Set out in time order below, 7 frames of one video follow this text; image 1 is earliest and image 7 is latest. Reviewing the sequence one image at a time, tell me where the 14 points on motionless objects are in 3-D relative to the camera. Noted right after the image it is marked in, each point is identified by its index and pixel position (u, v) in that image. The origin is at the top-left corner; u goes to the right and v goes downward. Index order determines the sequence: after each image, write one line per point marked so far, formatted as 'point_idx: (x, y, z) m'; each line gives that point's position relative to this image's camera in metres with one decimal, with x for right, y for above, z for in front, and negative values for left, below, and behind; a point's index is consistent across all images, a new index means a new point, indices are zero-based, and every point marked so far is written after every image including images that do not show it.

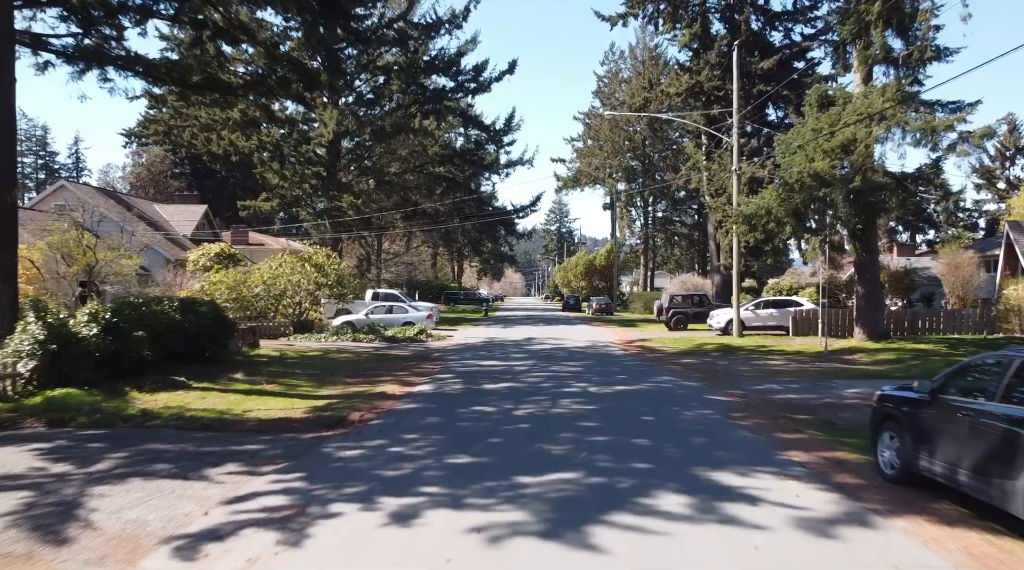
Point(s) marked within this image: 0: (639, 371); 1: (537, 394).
0: (+2.7, -1.9, +19.3) m
1: (+0.4, -1.8, +14.9) m
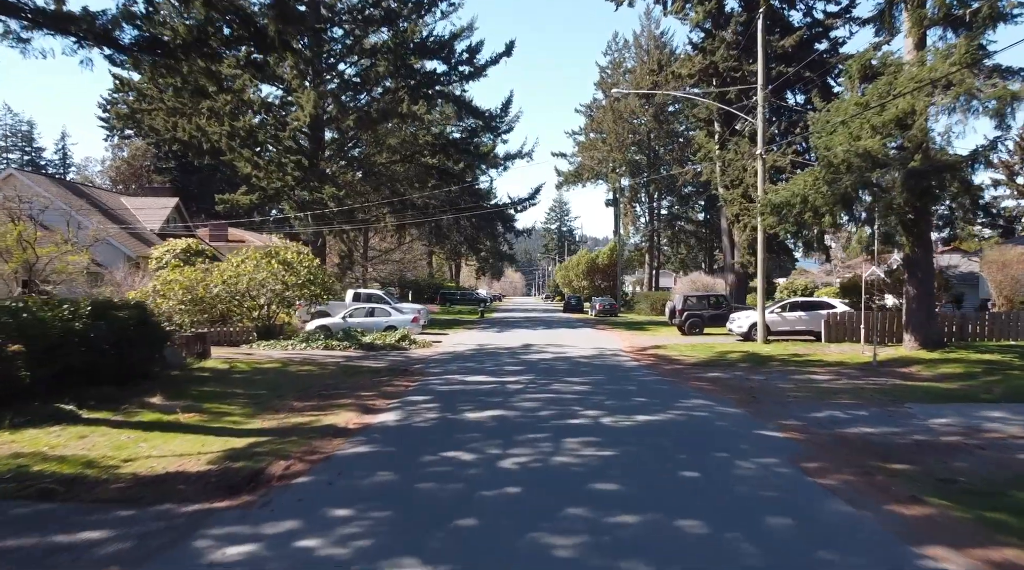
0: (+2.6, -1.8, +15.6) m
1: (+0.3, -1.8, +11.3) m
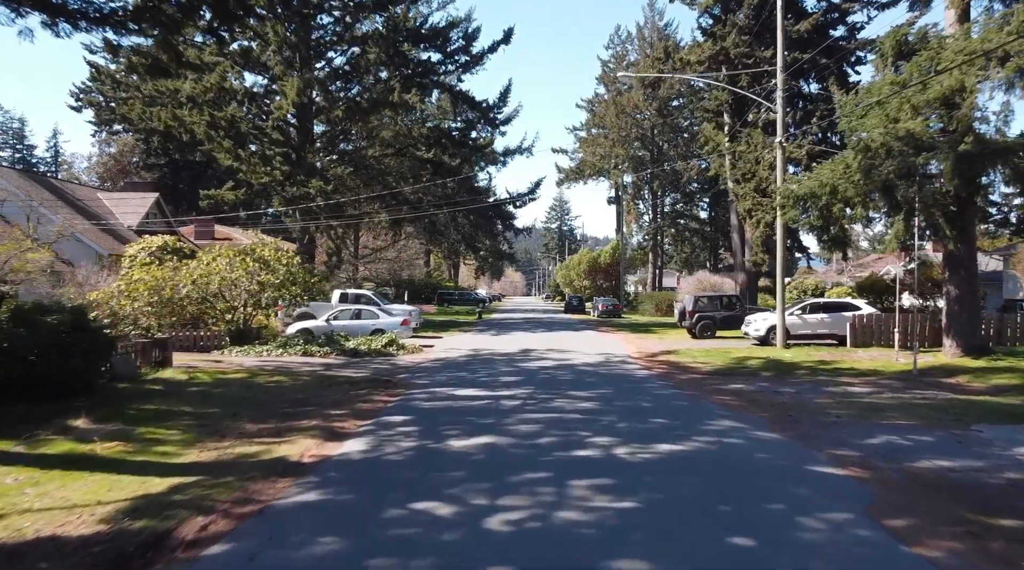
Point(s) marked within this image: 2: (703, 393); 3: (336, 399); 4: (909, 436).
0: (+2.5, -1.8, +13.4) m
1: (+0.2, -1.8, +9.1) m
2: (+3.4, -1.9, +15.8) m
3: (-2.9, -1.9, +14.9) m
4: (+5.1, -1.9, +11.4) m
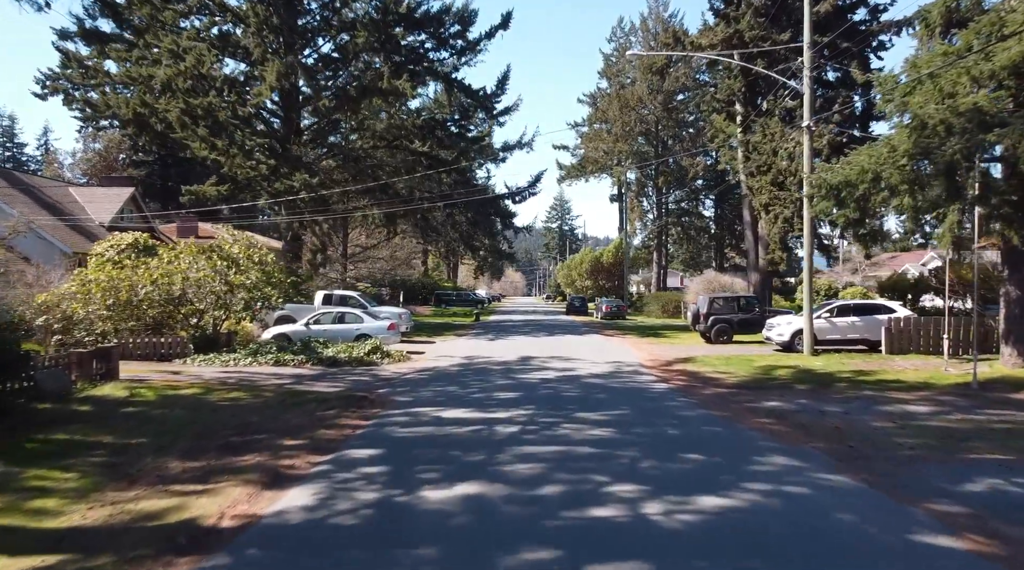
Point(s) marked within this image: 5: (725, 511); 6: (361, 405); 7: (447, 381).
0: (+2.5, -1.9, +10.9) m
1: (+0.2, -1.8, +6.5) m
2: (+3.3, -1.9, +13.3) m
3: (-3.0, -1.9, +12.4) m
4: (+5.0, -1.9, +8.9) m
5: (+1.7, -1.8, +7.3) m
6: (-2.4, -1.9, +14.2) m
7: (-1.3, -1.9, +17.5) m
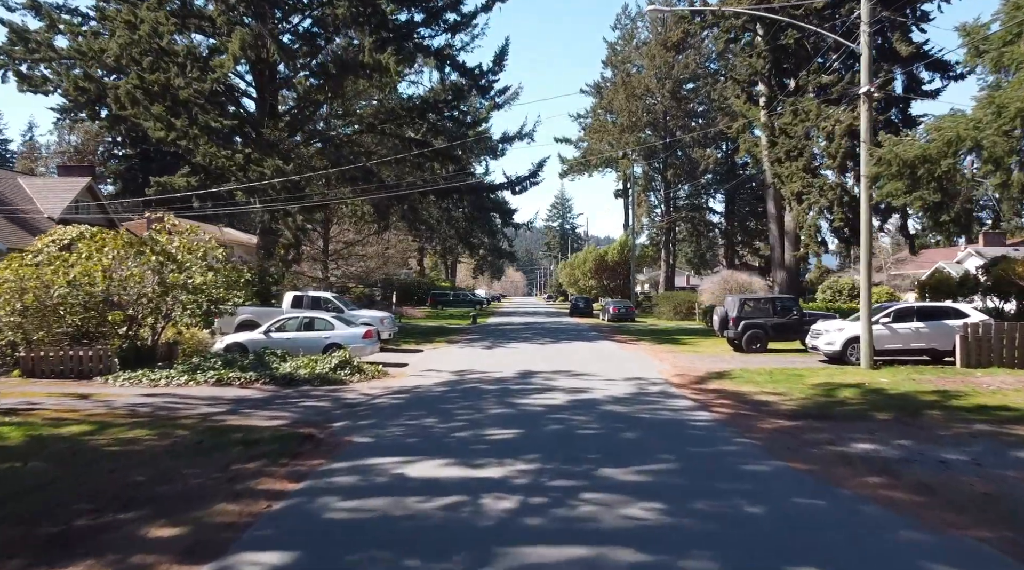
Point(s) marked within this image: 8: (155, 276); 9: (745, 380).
0: (+2.4, -1.8, +7.0) m
1: (+0.1, -1.8, +2.7) m
2: (+3.3, -1.9, +9.4) m
3: (-3.0, -1.9, +8.5) m
4: (+5.0, -1.9, +5.0) m
5: (+1.7, -1.9, +3.4) m
6: (-2.4, -1.9, +10.3) m
7: (-1.3, -1.9, +13.6) m
8: (-7.3, +0.2, +18.5) m
9: (+4.7, -1.9, +18.0) m
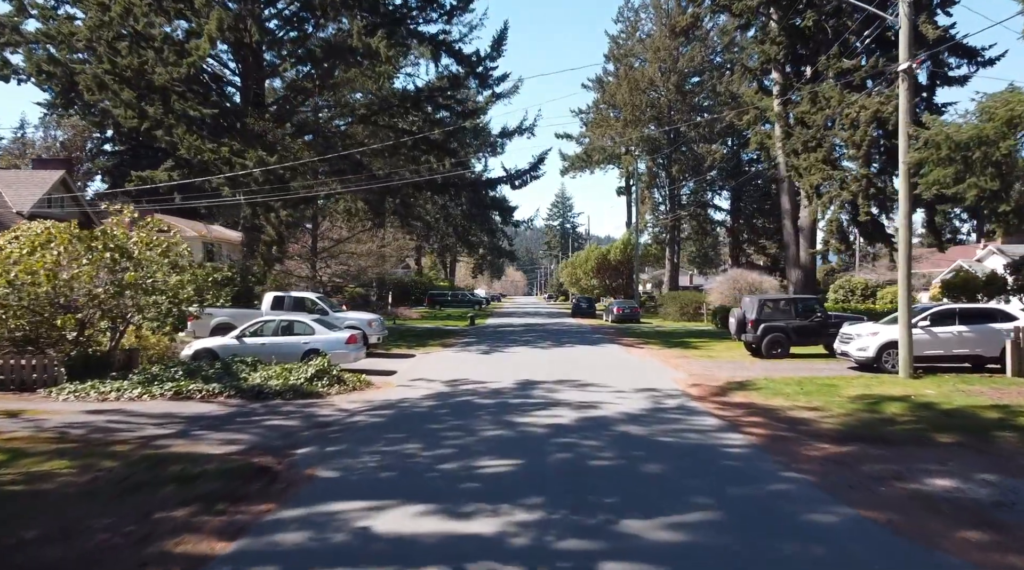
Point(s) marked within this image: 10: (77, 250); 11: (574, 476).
0: (+2.4, -1.8, +5.0) m
1: (+0.1, -1.8, +0.7) m
2: (+3.3, -1.9, +7.5) m
3: (-3.1, -1.9, +6.6) m
4: (+5.0, -1.9, +3.1) m
5: (+1.7, -1.9, +1.5) m
6: (-2.5, -1.9, +8.4) m
7: (-1.3, -1.9, +11.7) m
8: (-7.3, +0.2, +16.5) m
9: (+4.6, -1.9, +16.0) m
10: (-7.8, +0.6, +16.3) m
11: (+0.6, -1.9, +8.8) m
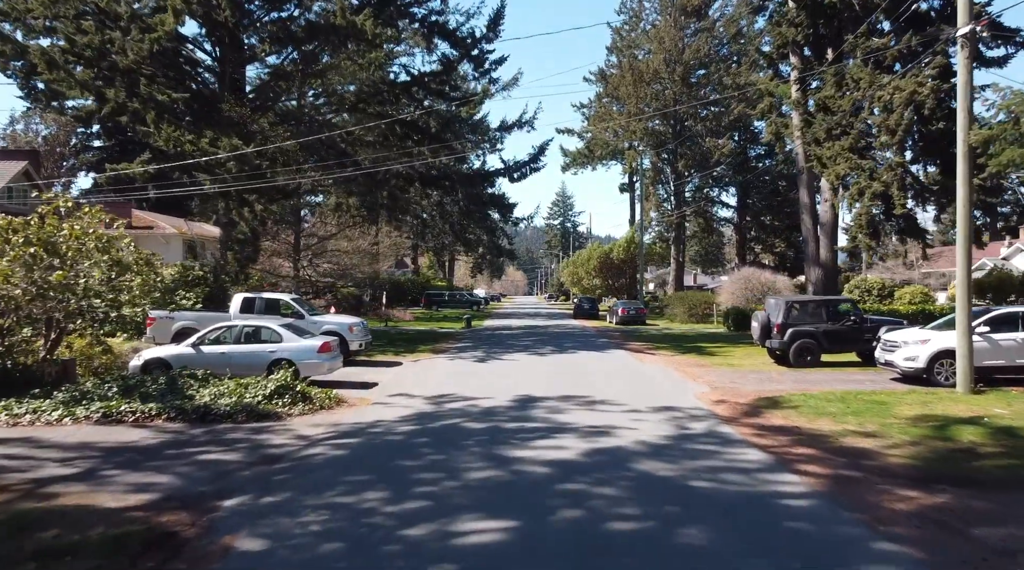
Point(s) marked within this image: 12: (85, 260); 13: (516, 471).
0: (+2.3, -1.9, +2.6) m
1: (0.0, -1.9, -1.7) m
2: (+3.2, -1.9, +5.1) m
3: (-3.1, -1.9, +4.2) m
4: (+4.9, -1.9, +0.7) m
5: (+1.6, -1.9, -0.9) m
6: (-2.5, -1.9, +6.0) m
7: (-1.4, -1.9, +9.3) m
8: (-7.4, +0.2, +14.2) m
9: (+4.6, -1.9, +13.6) m
10: (-7.9, +0.6, +13.9) m
11: (+0.5, -1.9, +6.4) m
12: (-6.9, +0.5, +14.8) m
13: (+0.1, -1.8, +9.0) m
